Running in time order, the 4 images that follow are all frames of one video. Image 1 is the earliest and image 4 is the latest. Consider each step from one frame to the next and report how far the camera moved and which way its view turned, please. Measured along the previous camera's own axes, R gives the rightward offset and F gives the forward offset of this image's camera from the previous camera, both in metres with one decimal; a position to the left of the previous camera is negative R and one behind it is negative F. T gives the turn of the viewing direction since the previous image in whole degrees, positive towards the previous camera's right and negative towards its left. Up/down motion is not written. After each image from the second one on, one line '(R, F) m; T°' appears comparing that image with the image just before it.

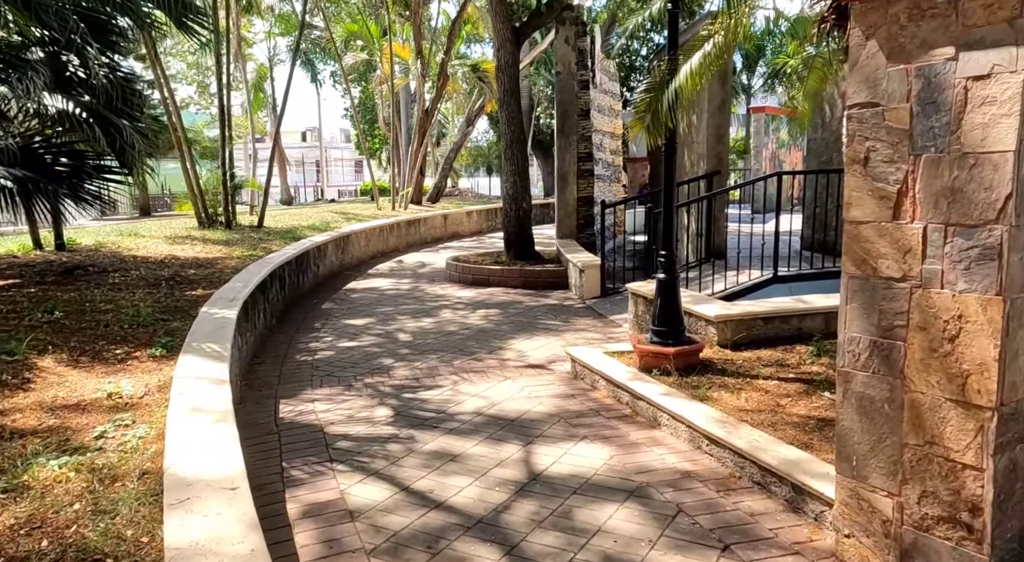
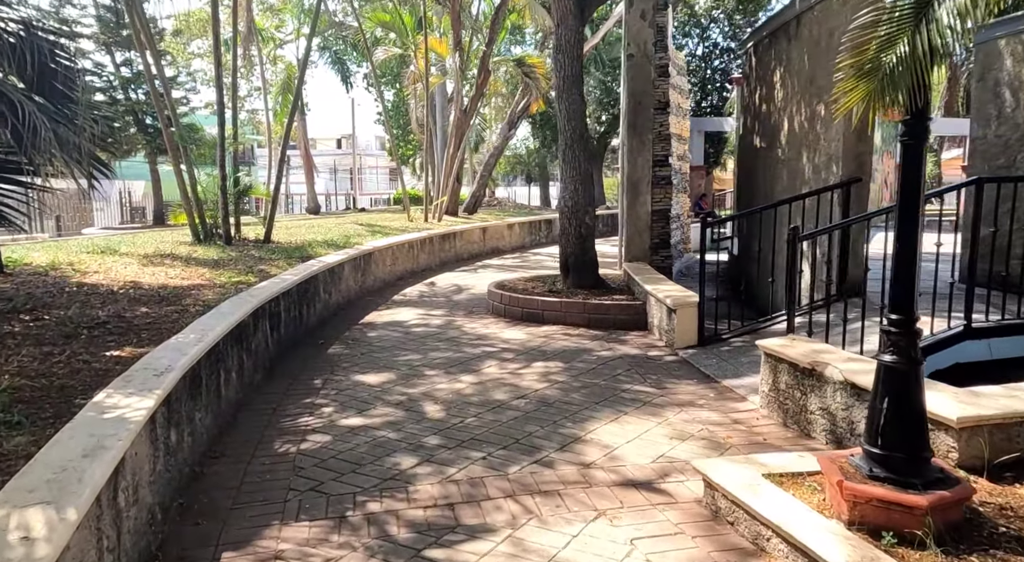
(-0.3, +2.0) m; -2°
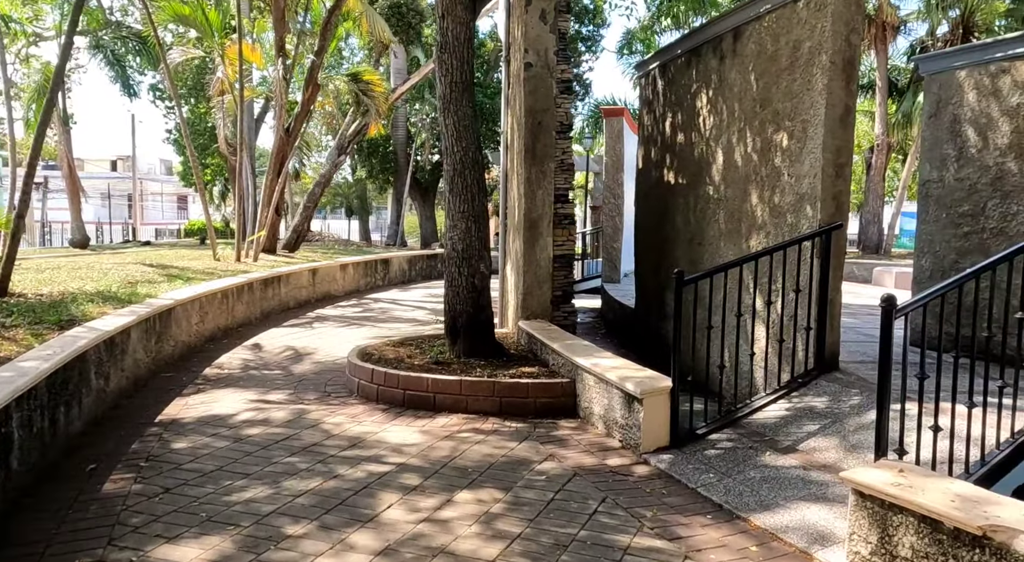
(-0.5, +2.0) m; +14°
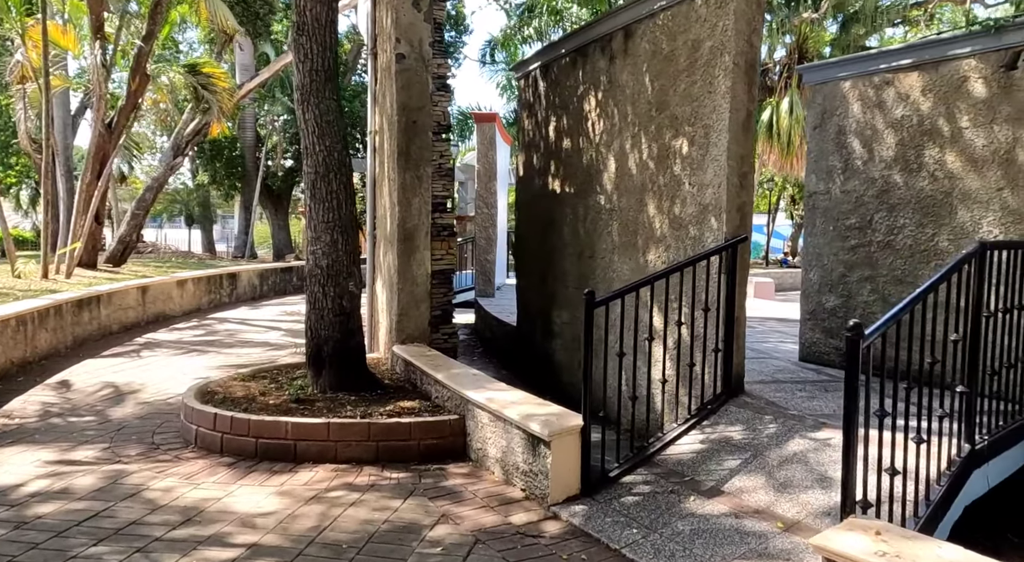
(-0.1, +0.8) m; +10°
